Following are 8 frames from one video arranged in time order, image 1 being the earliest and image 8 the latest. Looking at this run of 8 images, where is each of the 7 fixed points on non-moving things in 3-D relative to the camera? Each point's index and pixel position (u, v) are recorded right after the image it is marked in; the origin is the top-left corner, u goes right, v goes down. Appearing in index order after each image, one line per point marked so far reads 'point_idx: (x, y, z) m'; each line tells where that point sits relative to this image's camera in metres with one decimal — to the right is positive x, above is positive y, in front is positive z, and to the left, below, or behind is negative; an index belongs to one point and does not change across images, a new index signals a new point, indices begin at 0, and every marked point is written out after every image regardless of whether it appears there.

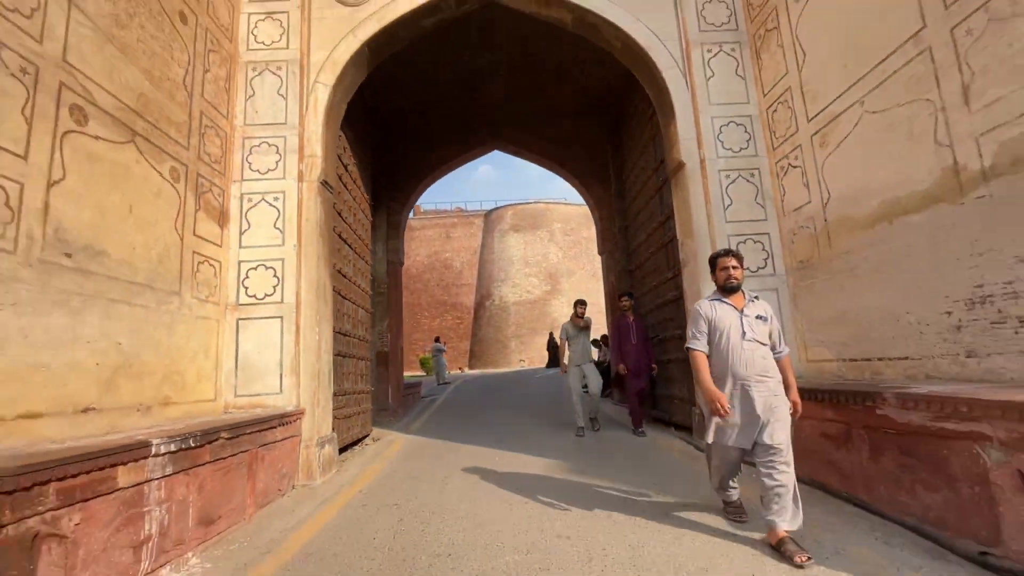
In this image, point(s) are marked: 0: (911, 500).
0: (+2.0, -1.1, +2.4) m
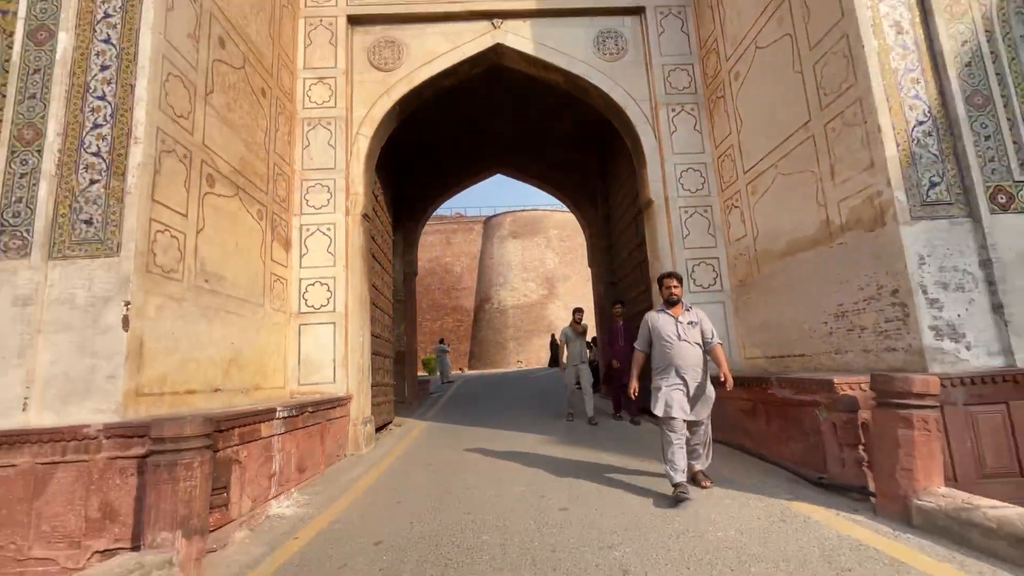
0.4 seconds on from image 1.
0: (+2.1, -1.2, +3.6) m
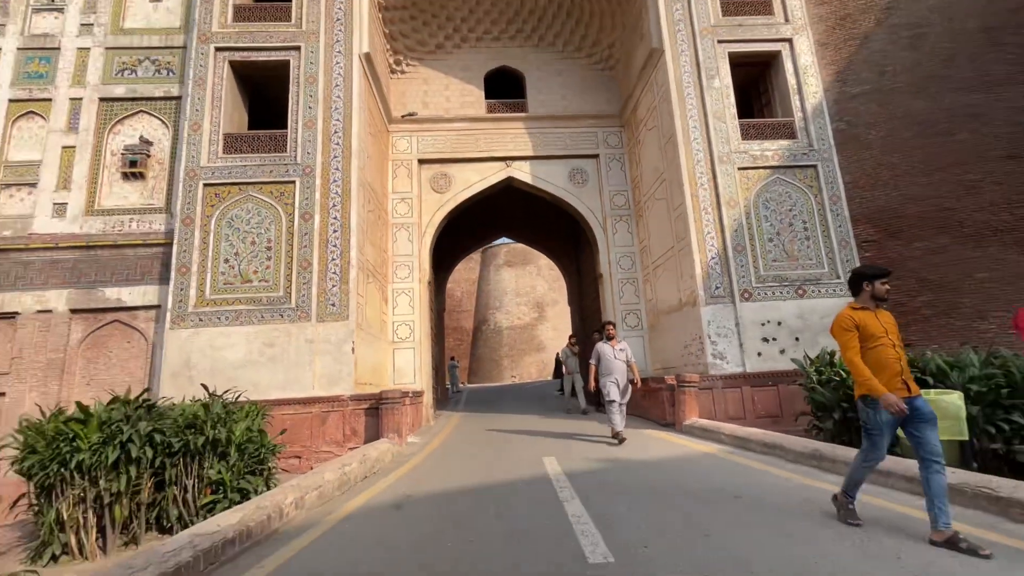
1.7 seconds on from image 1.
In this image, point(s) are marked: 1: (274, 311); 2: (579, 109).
0: (+2.3, -2.0, +7.6) m
1: (-3.5, -0.3, +7.2) m
2: (+1.5, +4.0, +10.7) m
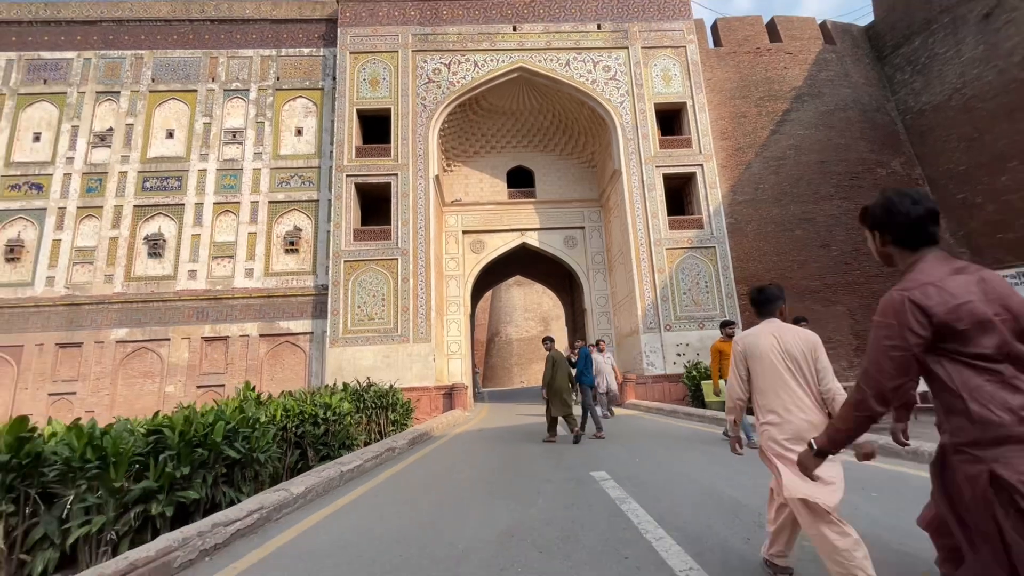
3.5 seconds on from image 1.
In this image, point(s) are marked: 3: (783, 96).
0: (+2.6, -2.9, +12.5) m
1: (-3.1, -1.2, +12.2) m
2: (+1.9, +3.1, +15.7) m
3: (+7.9, +5.6, +14.0) m
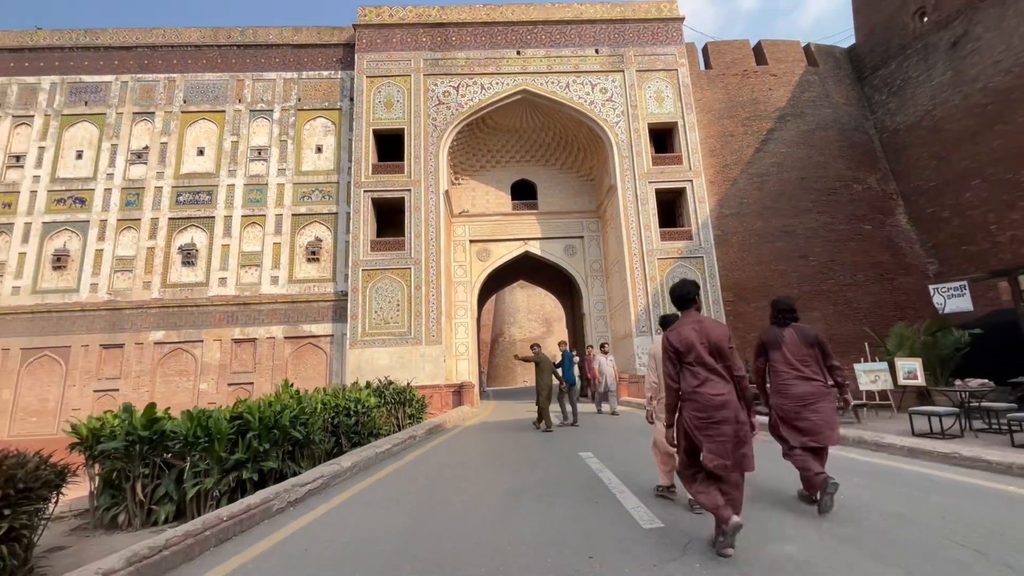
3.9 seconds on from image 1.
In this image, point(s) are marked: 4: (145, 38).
0: (+2.7, -3.1, +13.6) m
1: (-3.0, -1.4, +13.3) m
2: (+2.1, +2.9, +16.8) m
3: (+8.1, +5.4, +15.1) m
4: (-12.3, +8.3, +15.9) m
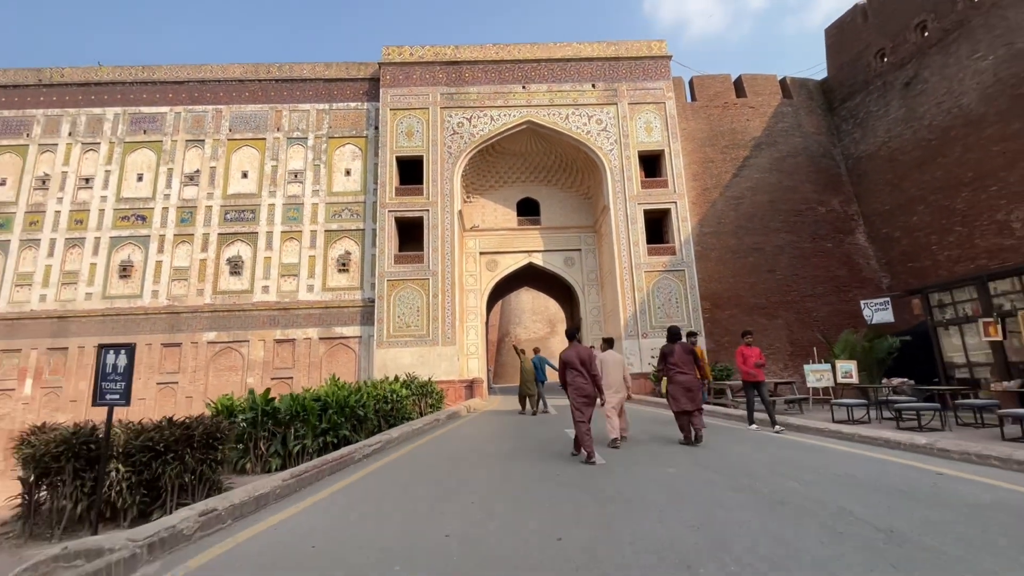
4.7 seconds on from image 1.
0: (+2.9, -3.4, +15.6) m
1: (-2.9, -1.7, +15.4) m
2: (+2.3, +2.6, +18.8) m
3: (+8.3, +5.1, +17.0) m
4: (-12.0, +8.1, +18.0) m
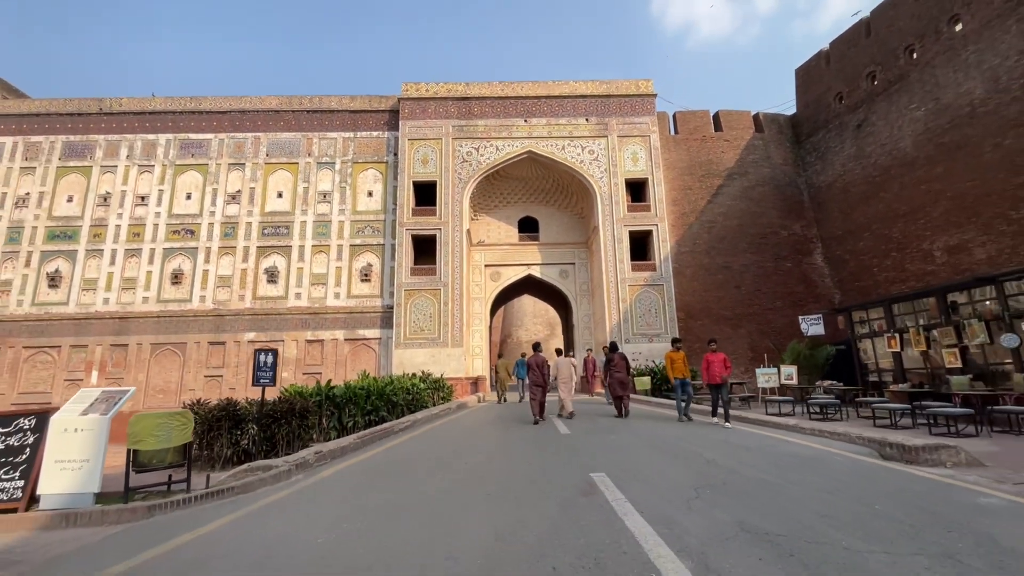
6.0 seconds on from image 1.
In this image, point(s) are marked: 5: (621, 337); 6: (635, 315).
0: (+2.9, -3.8, +18.0) m
1: (-2.9, -2.0, +17.8) m
2: (+2.4, +2.2, +21.2) m
3: (+8.4, +4.6, +19.3) m
4: (-11.9, +7.9, +20.5) m
5: (+4.1, -1.8, +17.6) m
6: (+4.7, -1.1, +17.9) m
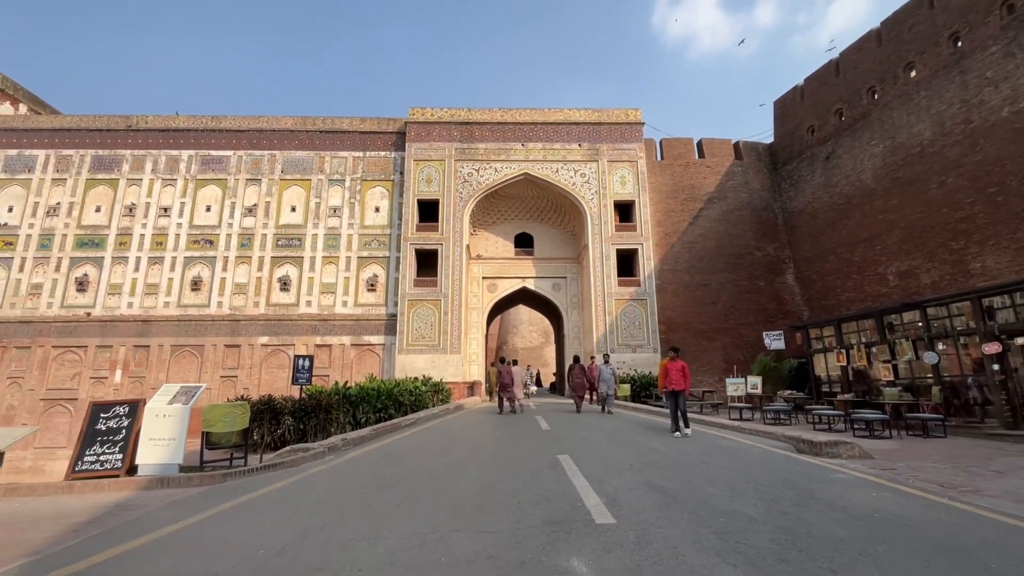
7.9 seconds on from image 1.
0: (+2.6, -4.3, +19.4) m
1: (-3.1, -2.5, +19.3) m
2: (+2.2, +1.6, +22.7) m
3: (+8.3, +4.0, +20.9) m
4: (-11.9, +7.6, +22.1) m
5: (+3.8, -2.4, +19.1) m
6: (+4.4, -1.7, +19.4) m
